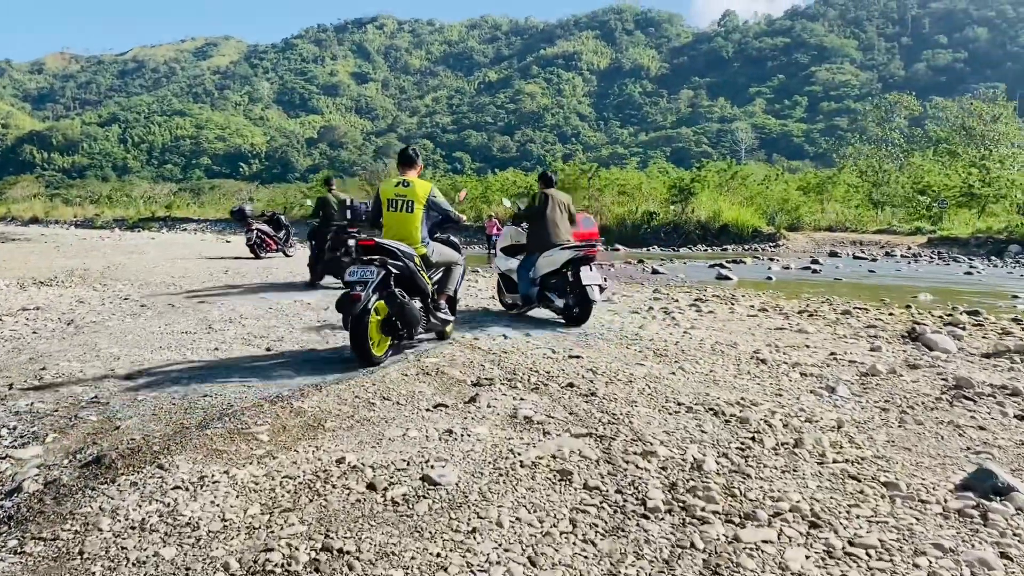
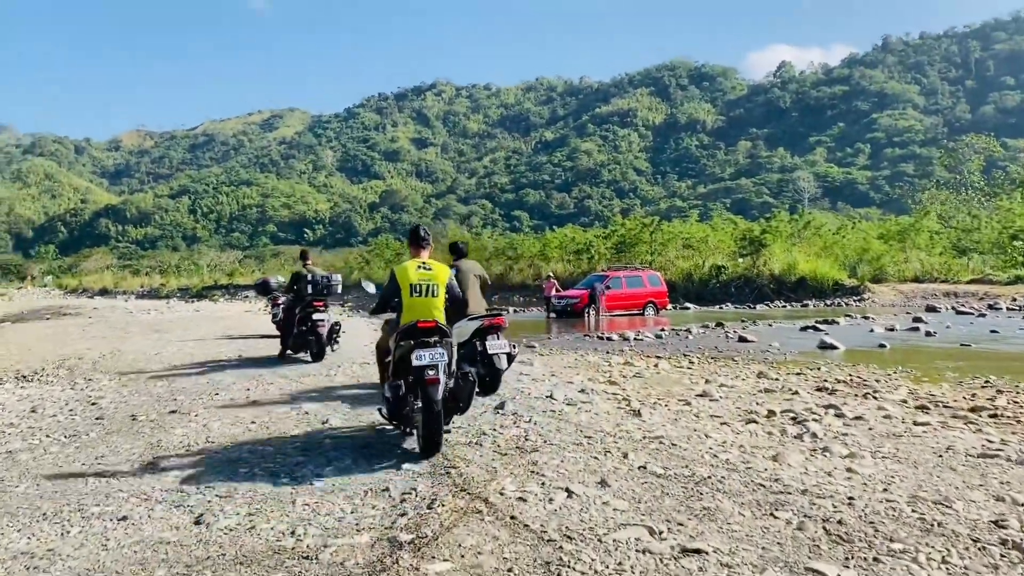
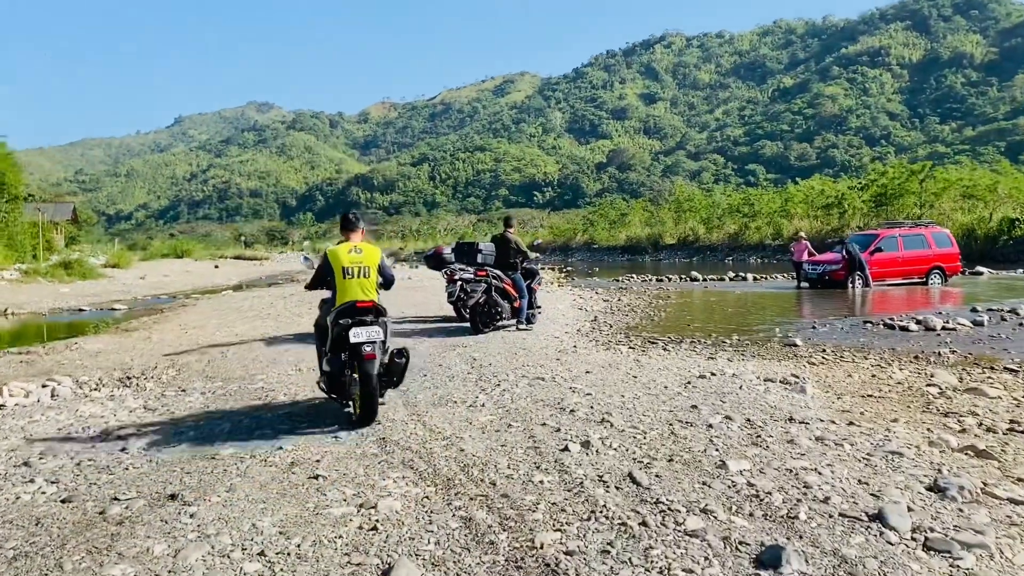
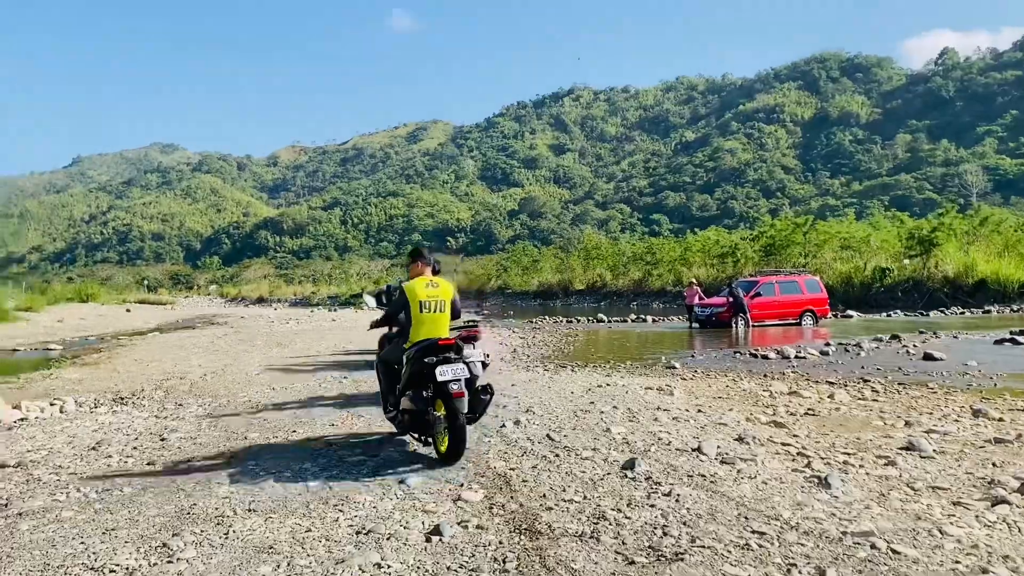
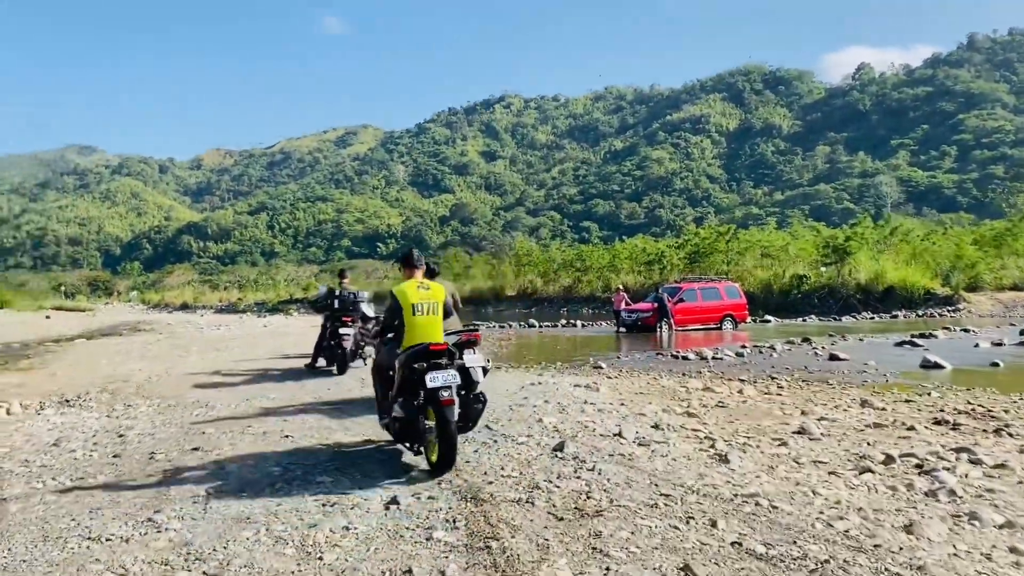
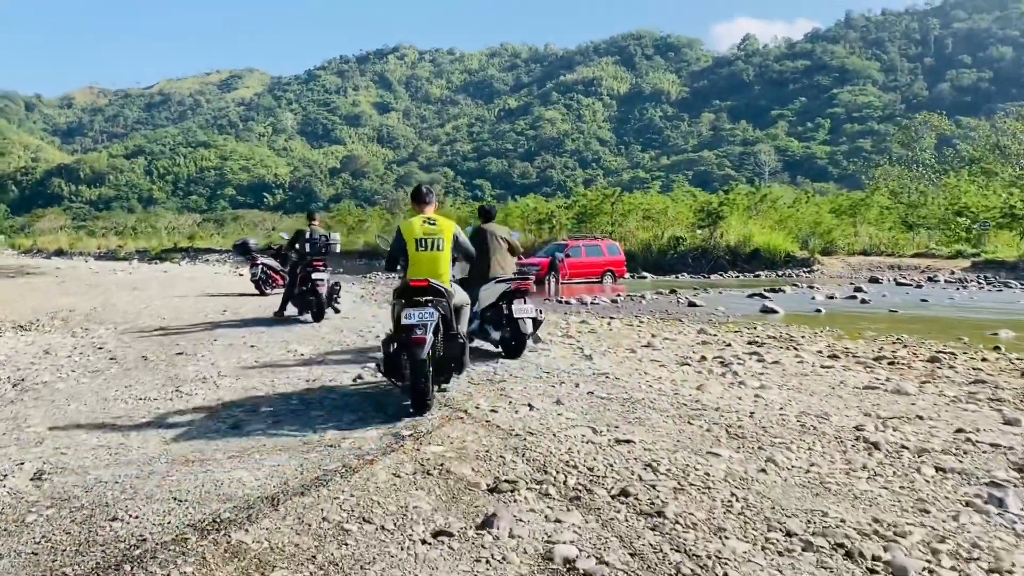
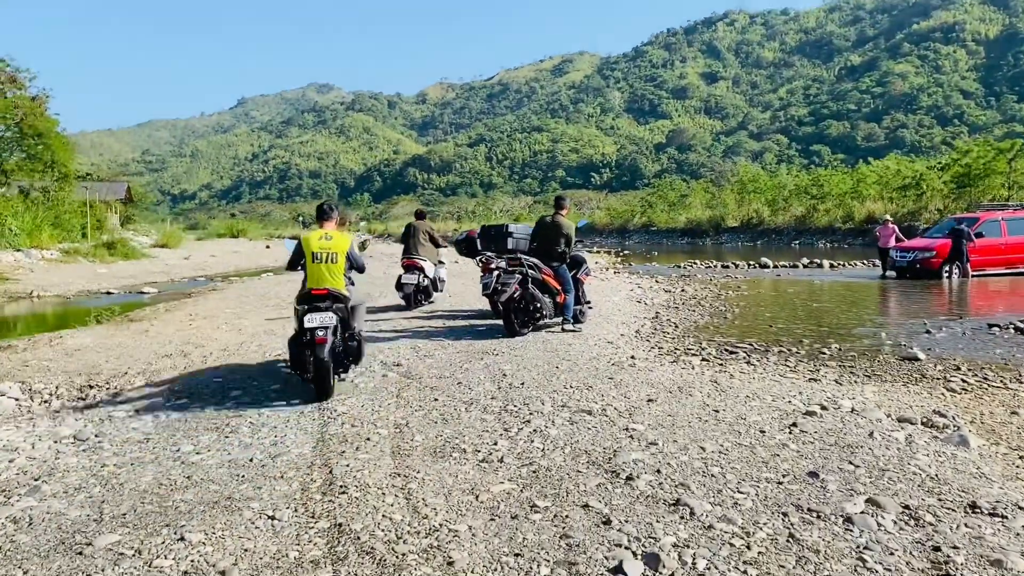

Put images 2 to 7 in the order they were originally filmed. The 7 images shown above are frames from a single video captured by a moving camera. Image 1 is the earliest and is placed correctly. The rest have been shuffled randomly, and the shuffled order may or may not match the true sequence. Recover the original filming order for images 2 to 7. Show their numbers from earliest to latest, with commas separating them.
6, 2, 5, 4, 3, 7
